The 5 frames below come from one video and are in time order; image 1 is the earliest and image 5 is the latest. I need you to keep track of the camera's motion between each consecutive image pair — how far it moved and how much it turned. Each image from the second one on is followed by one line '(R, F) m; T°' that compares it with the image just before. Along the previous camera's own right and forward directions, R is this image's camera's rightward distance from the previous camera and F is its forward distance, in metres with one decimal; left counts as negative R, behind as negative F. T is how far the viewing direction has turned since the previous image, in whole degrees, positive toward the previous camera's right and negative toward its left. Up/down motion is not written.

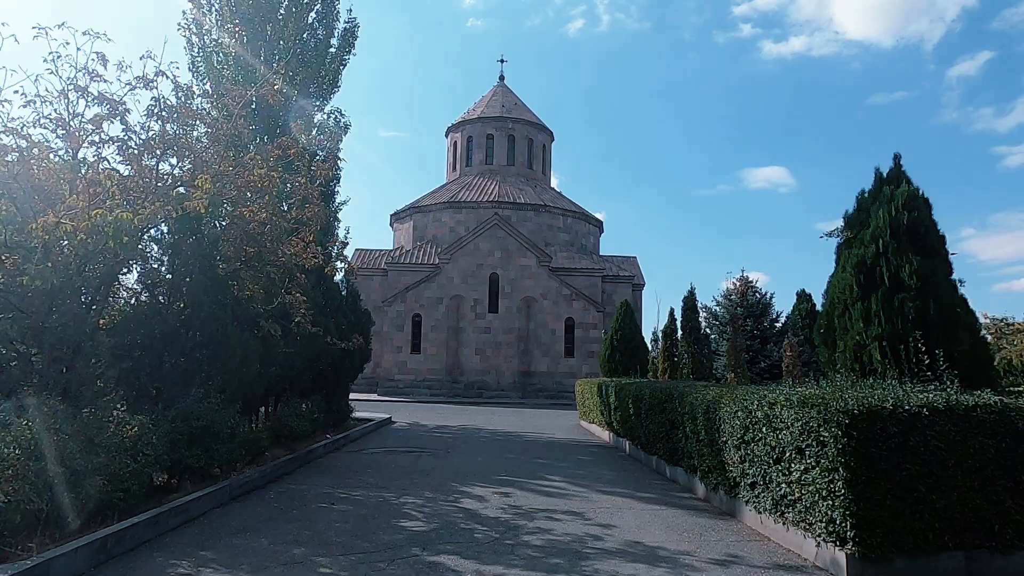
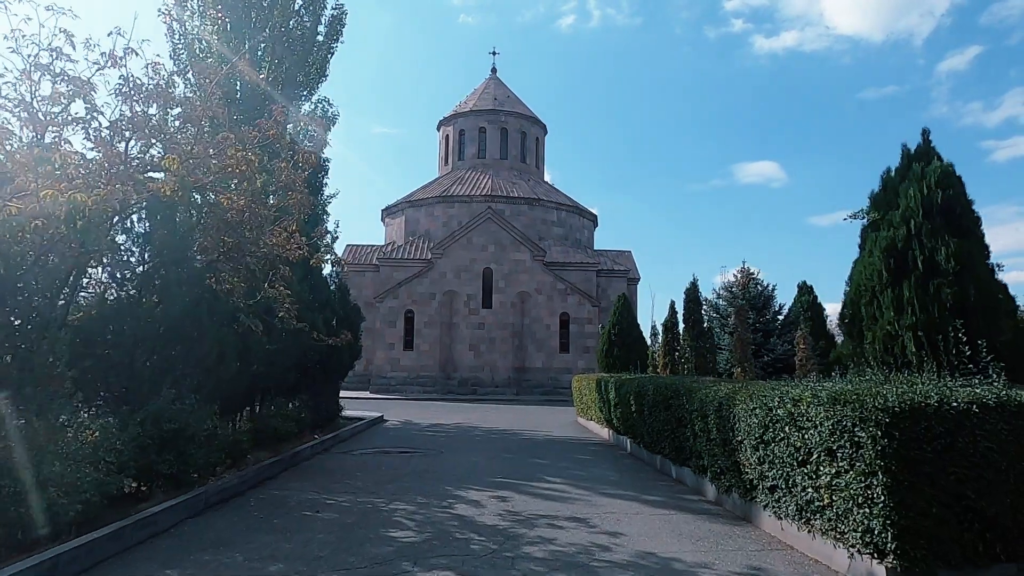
(0.0, +0.6) m; +1°
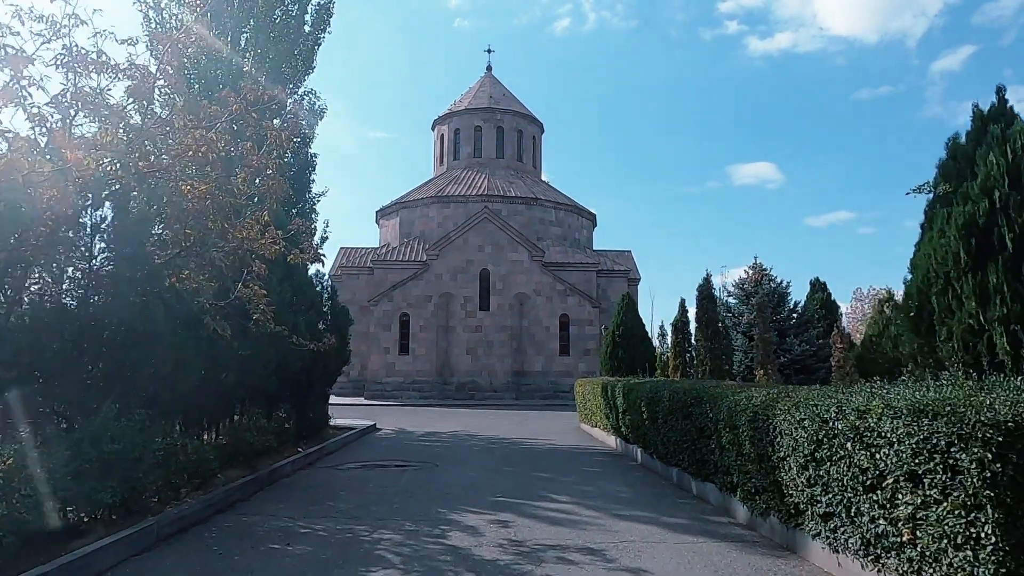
(0.0, +1.1) m; 0°
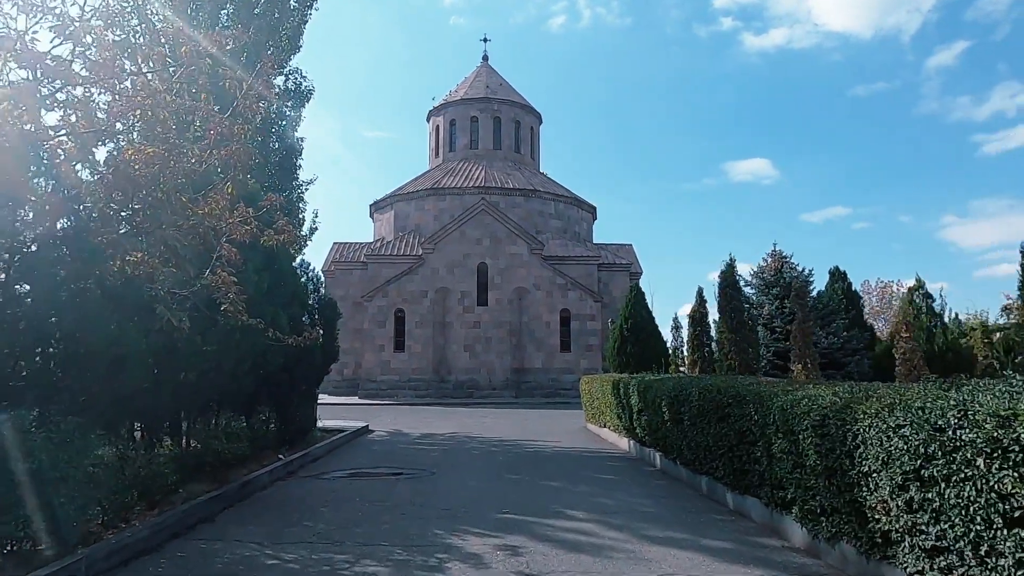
(-0.1, +1.3) m; 0°
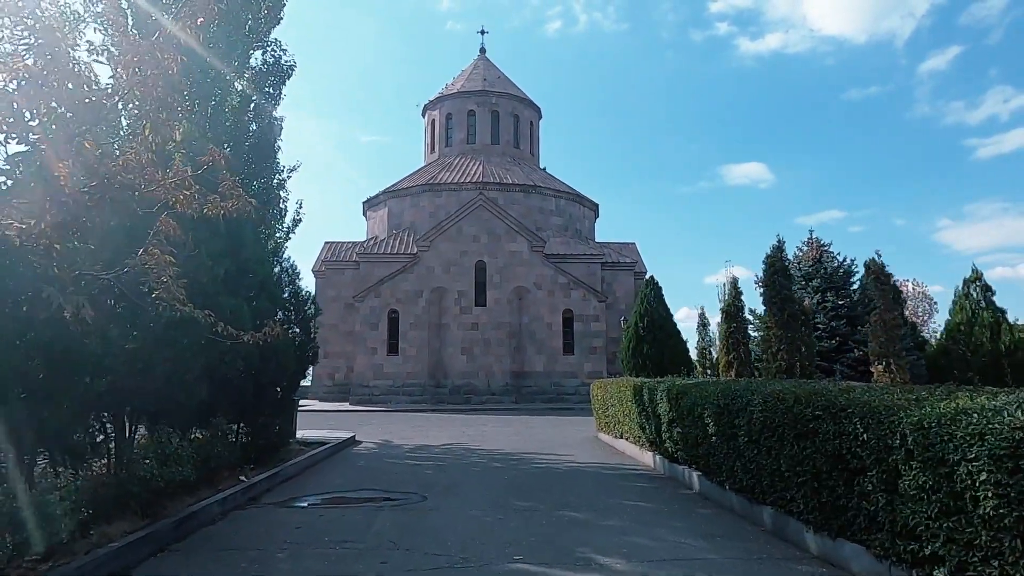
(-0.1, +1.9) m; 0°
